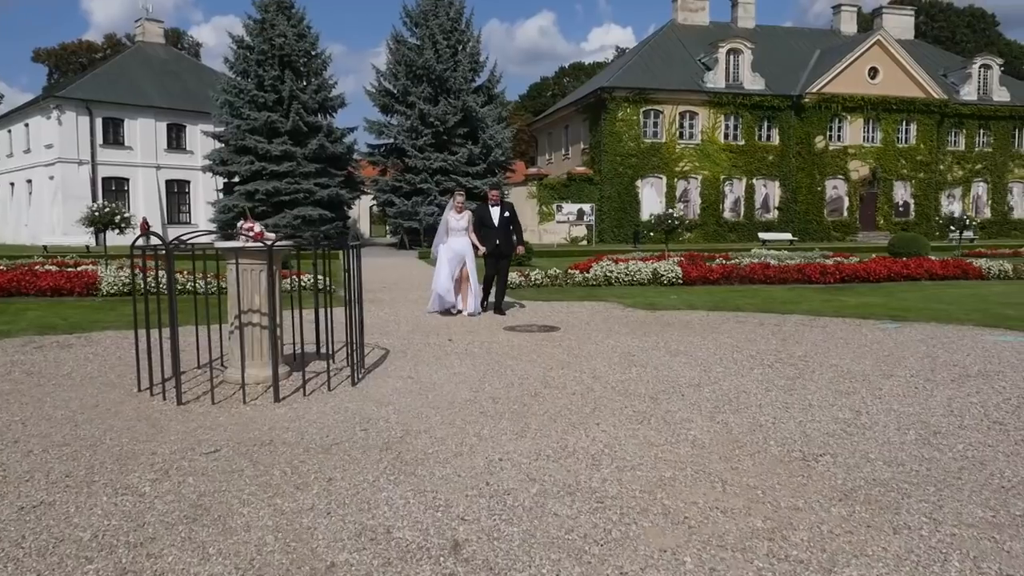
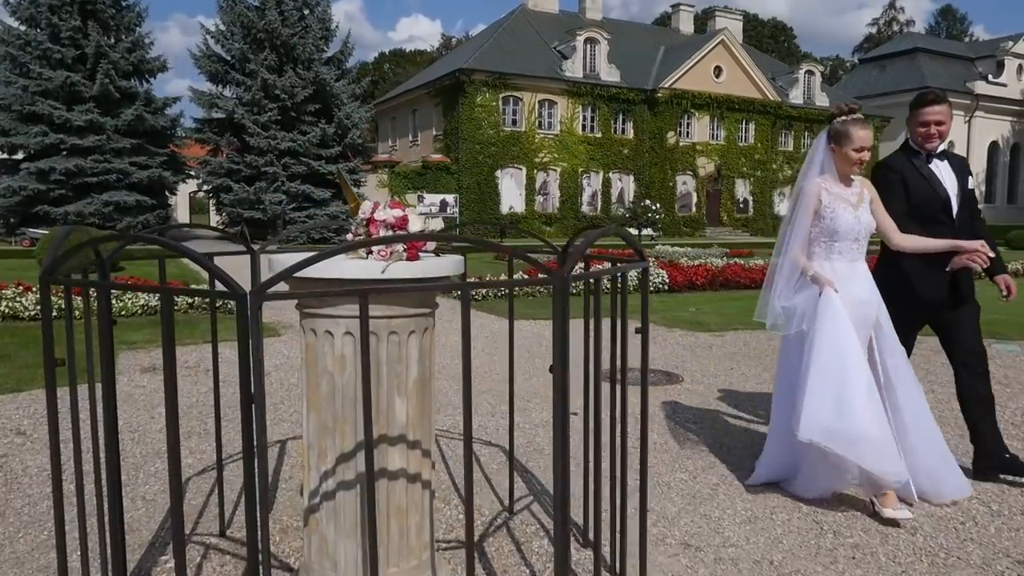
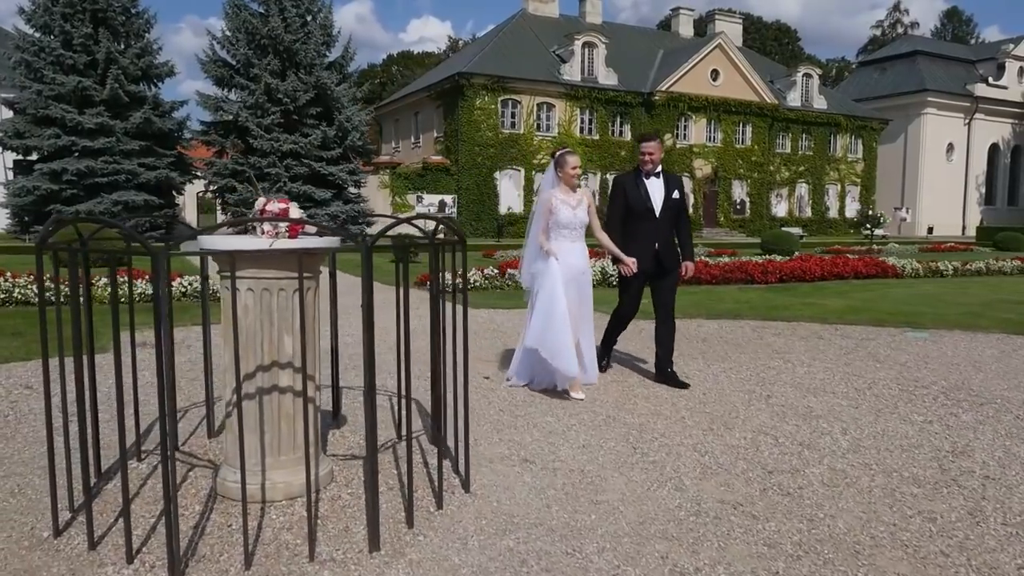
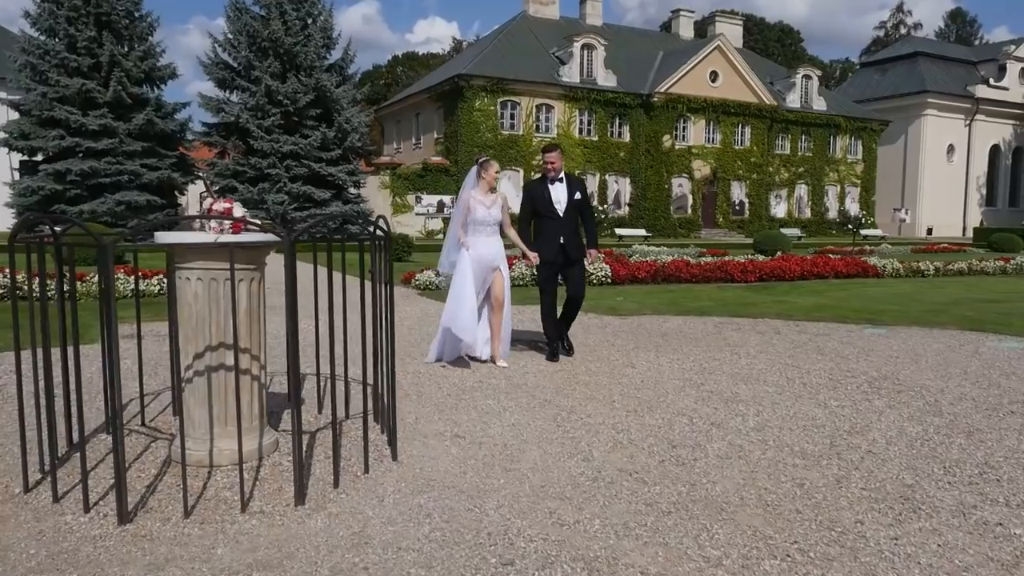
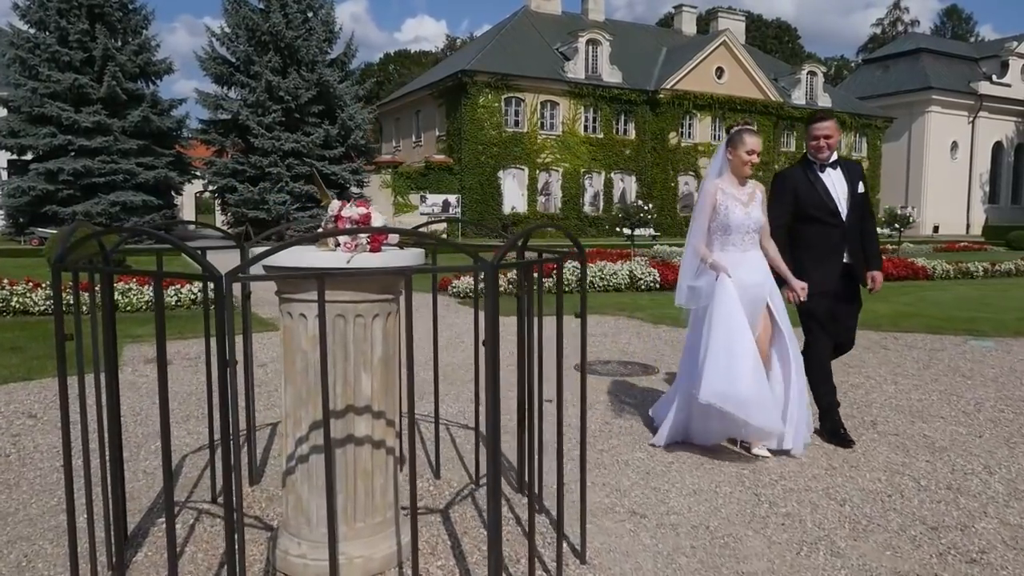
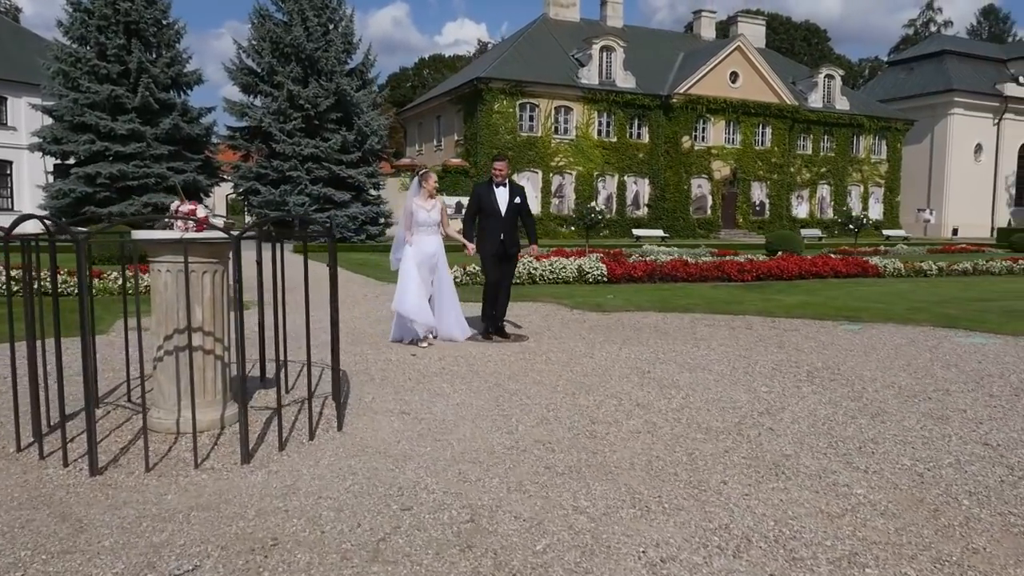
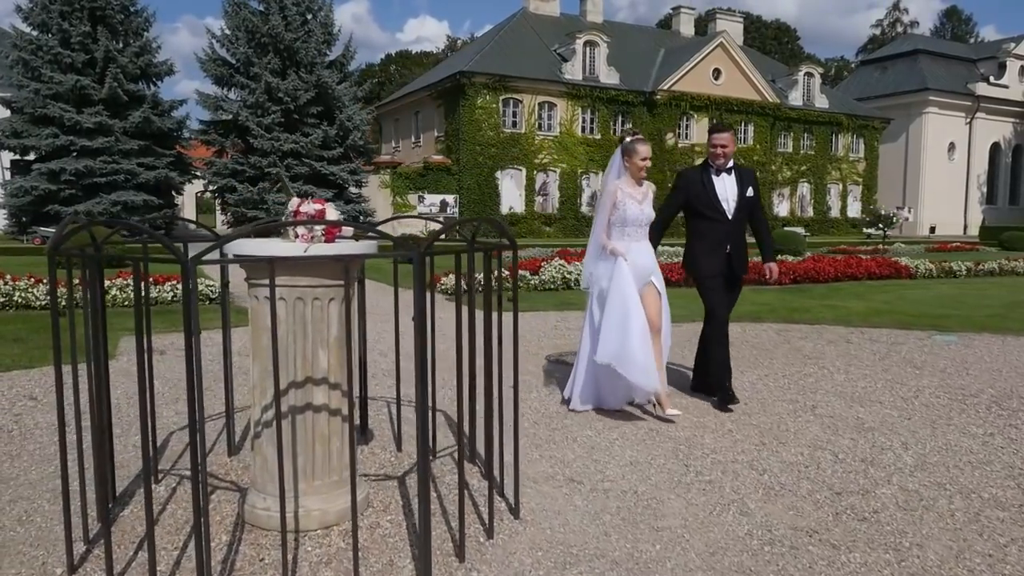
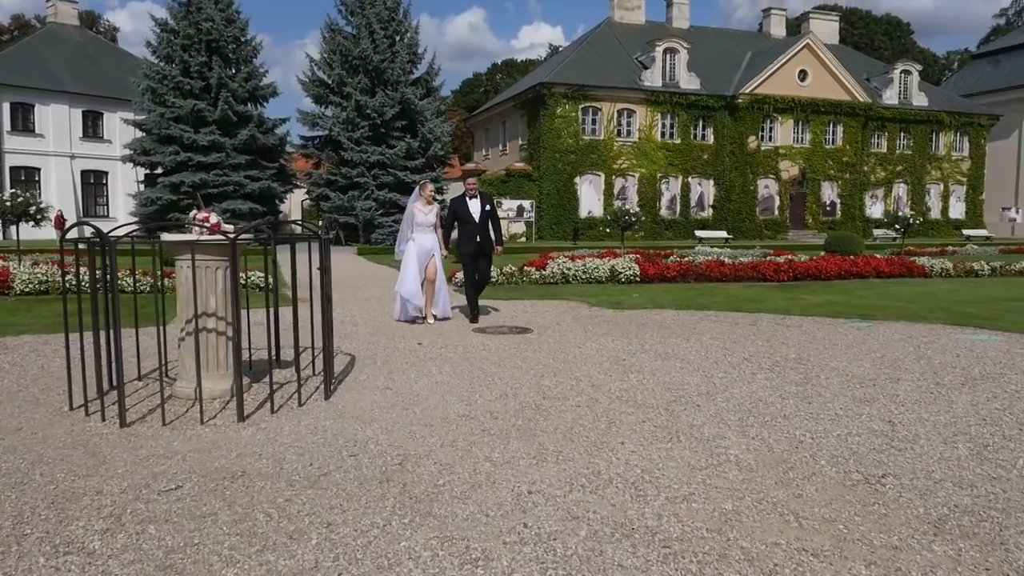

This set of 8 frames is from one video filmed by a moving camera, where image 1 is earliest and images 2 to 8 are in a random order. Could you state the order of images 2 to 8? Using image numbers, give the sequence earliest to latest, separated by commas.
8, 6, 4, 3, 7, 5, 2
